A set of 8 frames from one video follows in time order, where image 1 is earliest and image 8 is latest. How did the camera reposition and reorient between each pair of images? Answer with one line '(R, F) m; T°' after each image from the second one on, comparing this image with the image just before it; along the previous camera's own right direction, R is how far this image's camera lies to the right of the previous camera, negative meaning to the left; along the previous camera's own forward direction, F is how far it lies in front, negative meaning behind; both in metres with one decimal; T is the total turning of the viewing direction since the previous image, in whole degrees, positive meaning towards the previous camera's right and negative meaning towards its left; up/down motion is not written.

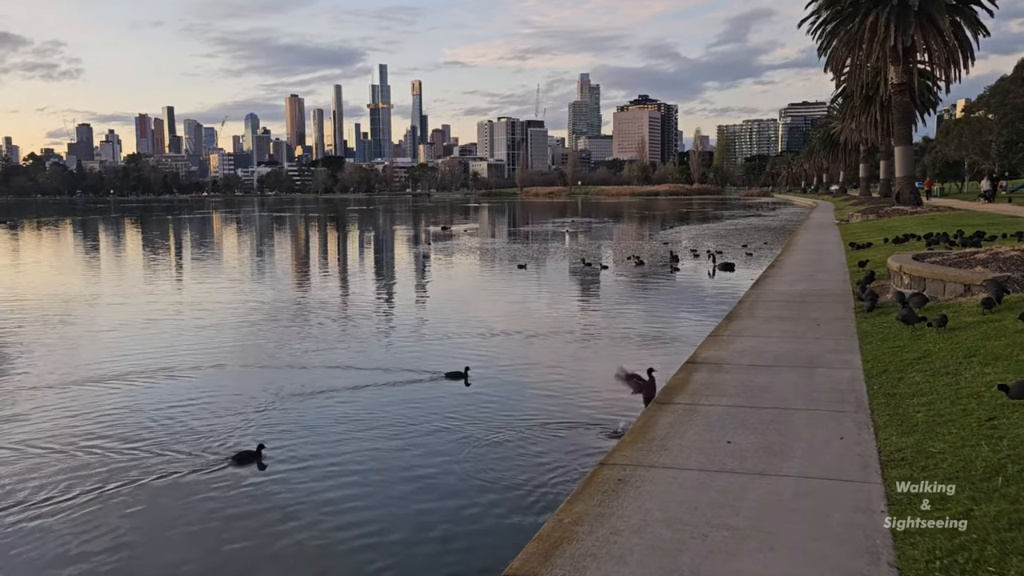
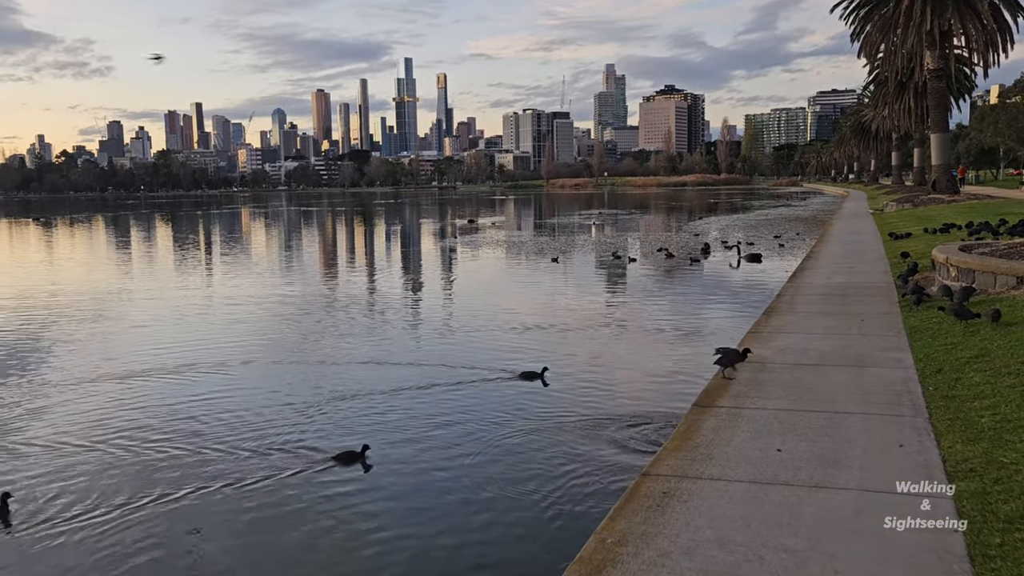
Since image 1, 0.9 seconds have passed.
(-0.1, +0.4) m; -2°
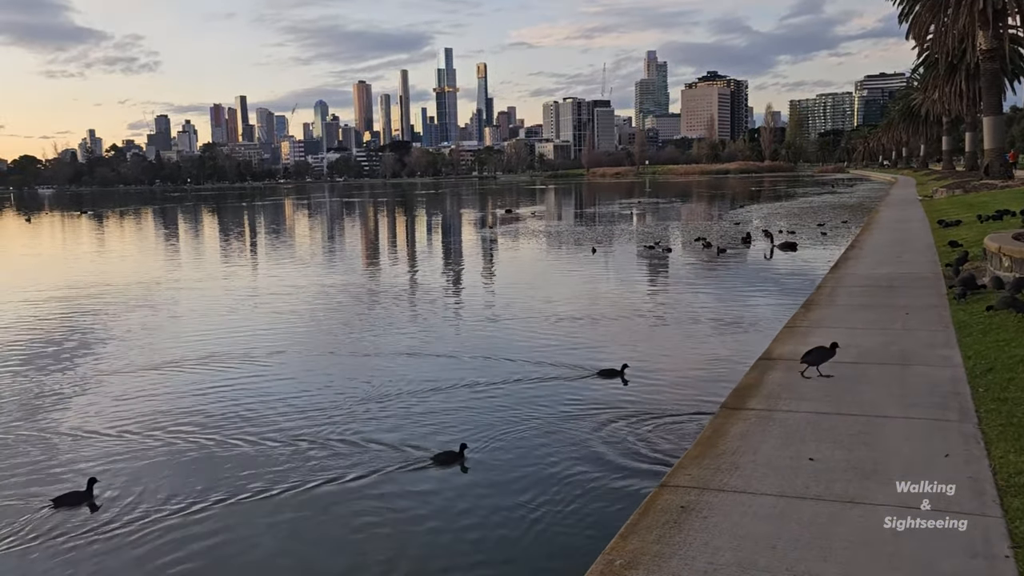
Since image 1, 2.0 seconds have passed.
(+0.2, +0.4) m; -3°
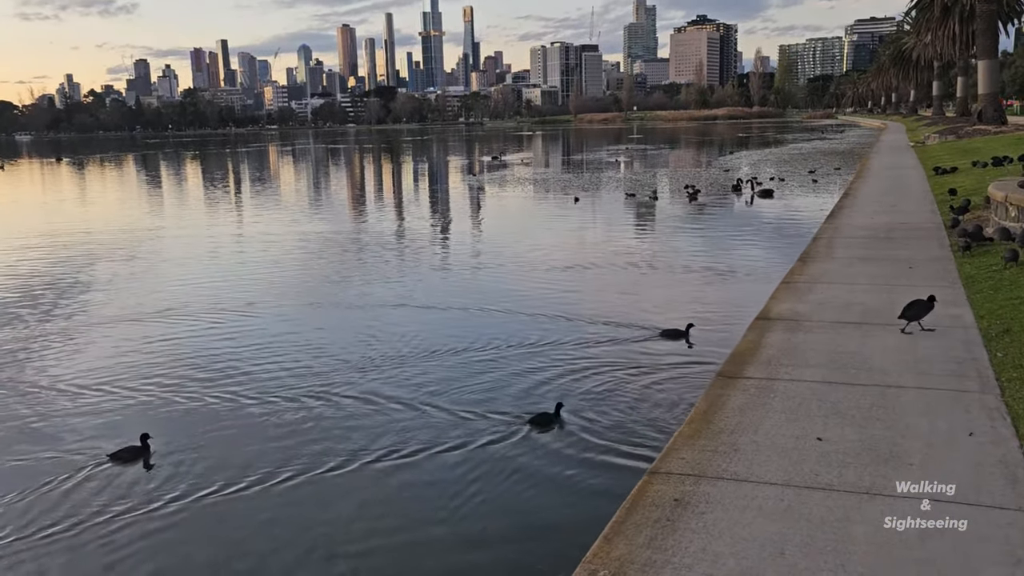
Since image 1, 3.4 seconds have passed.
(+0.1, +0.7) m; +1°
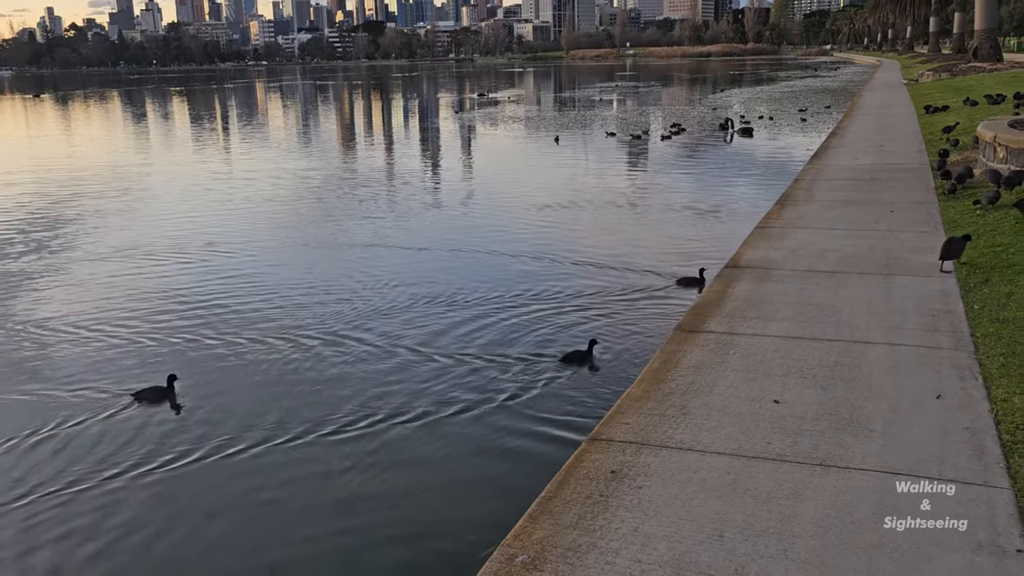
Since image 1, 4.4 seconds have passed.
(+0.3, +0.4) m; +1°
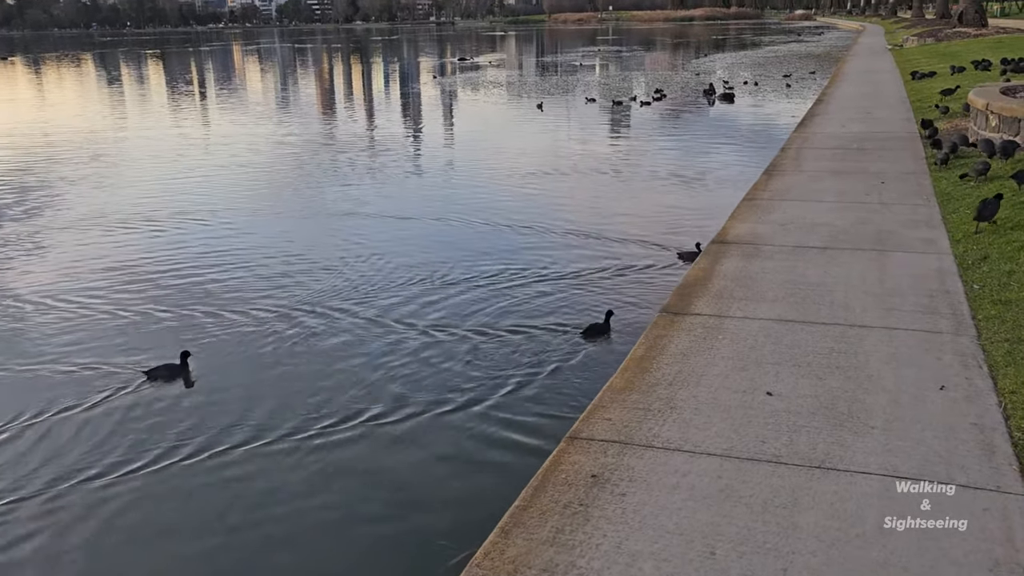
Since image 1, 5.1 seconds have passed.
(0.0, +0.4) m; +1°
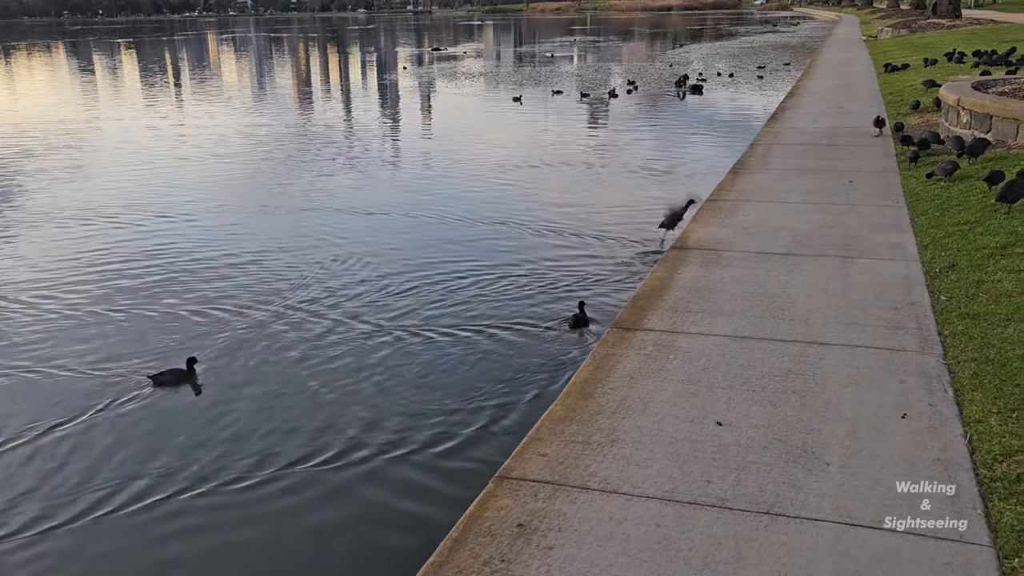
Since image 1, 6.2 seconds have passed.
(+0.2, +0.3) m; +1°
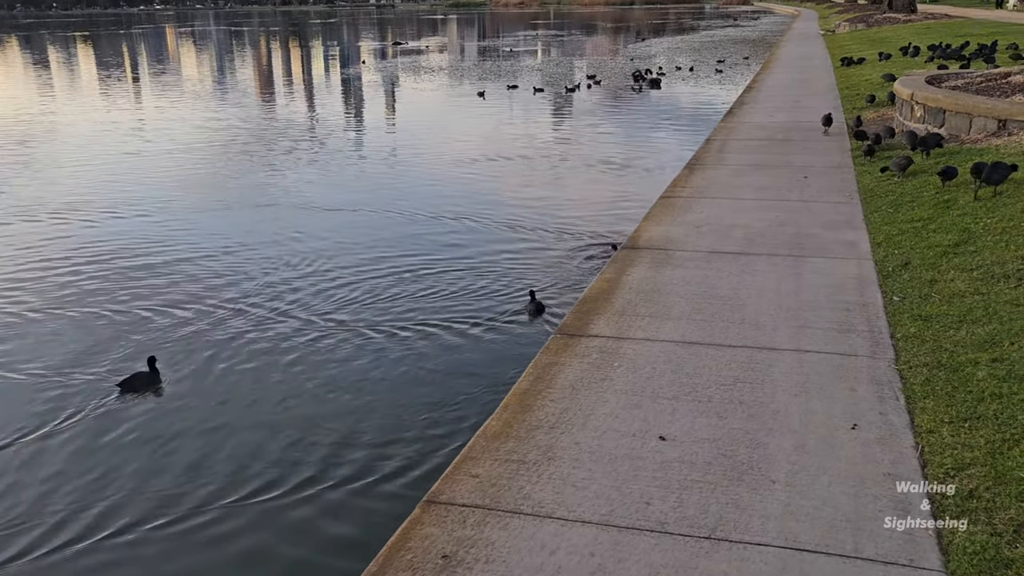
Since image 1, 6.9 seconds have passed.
(+0.2, +0.2) m; +2°
